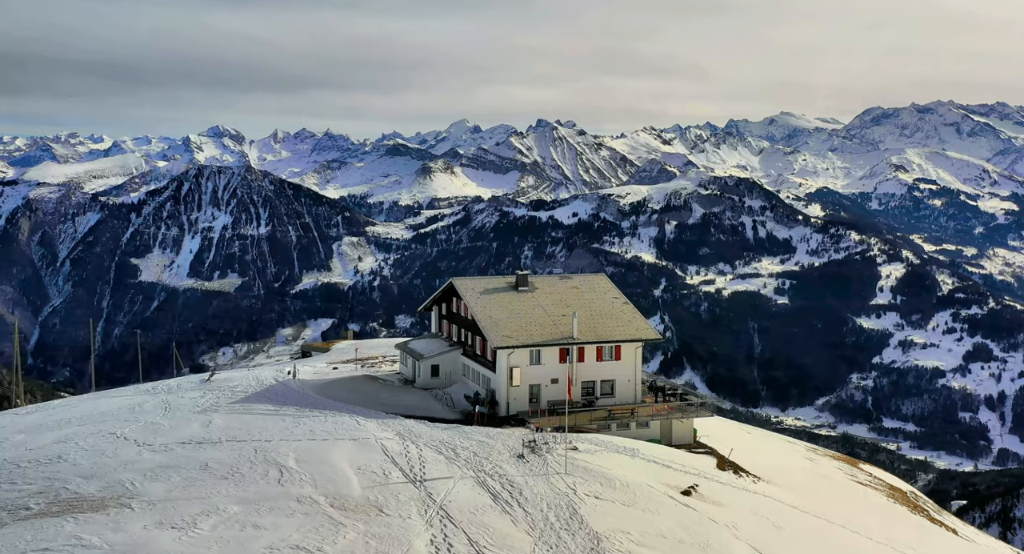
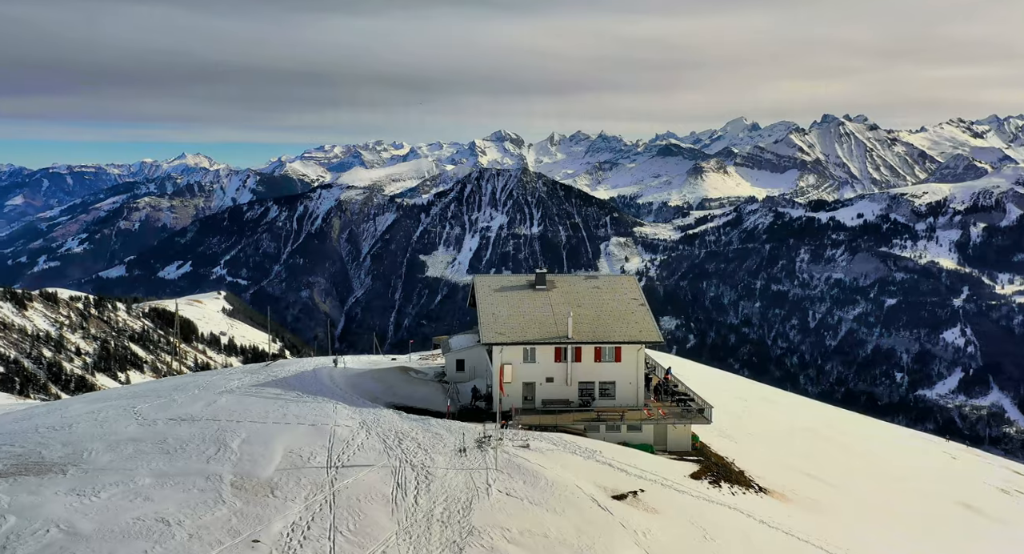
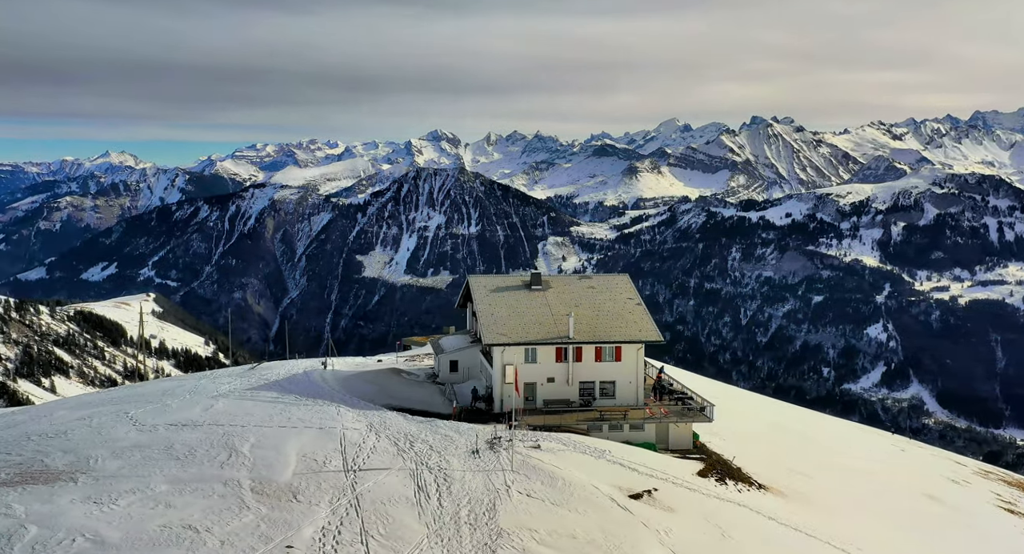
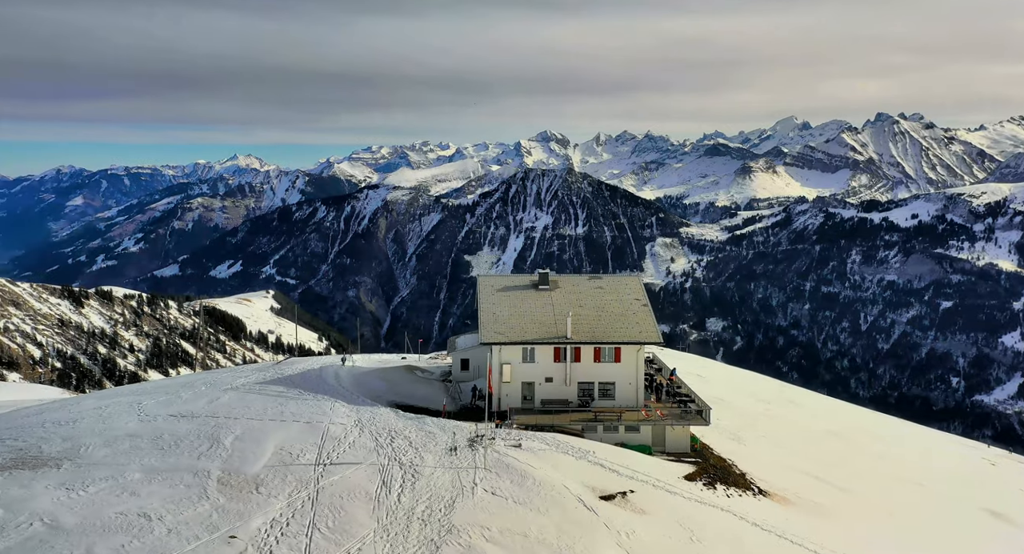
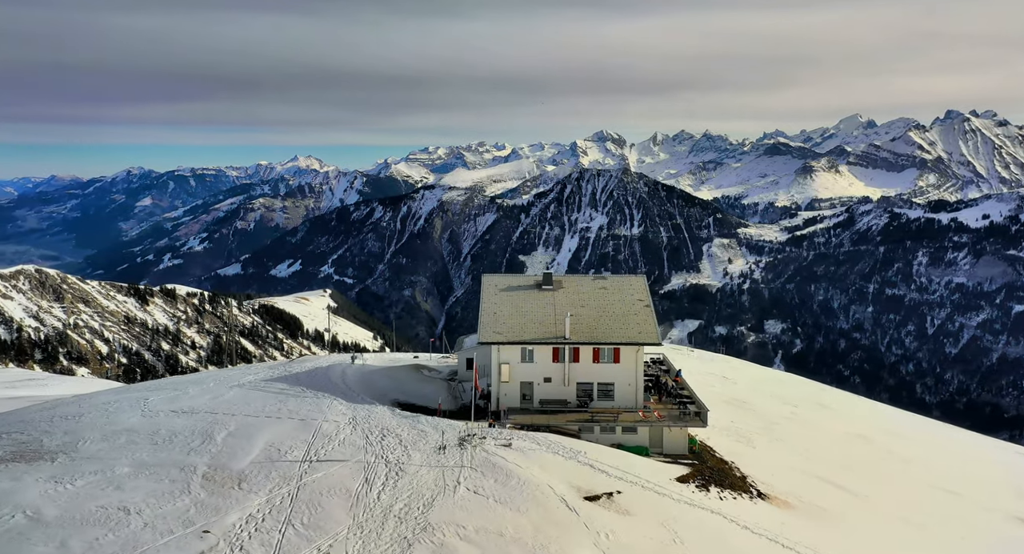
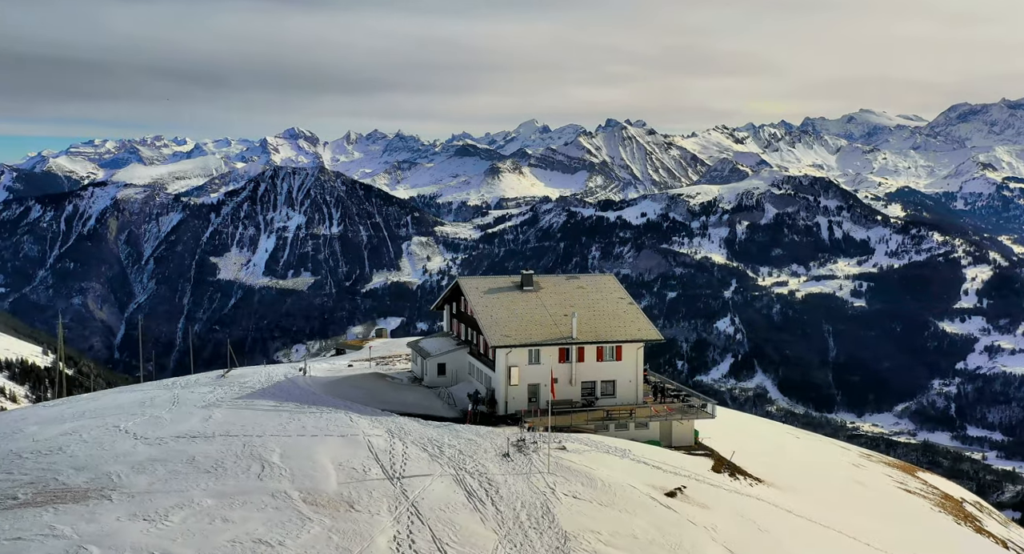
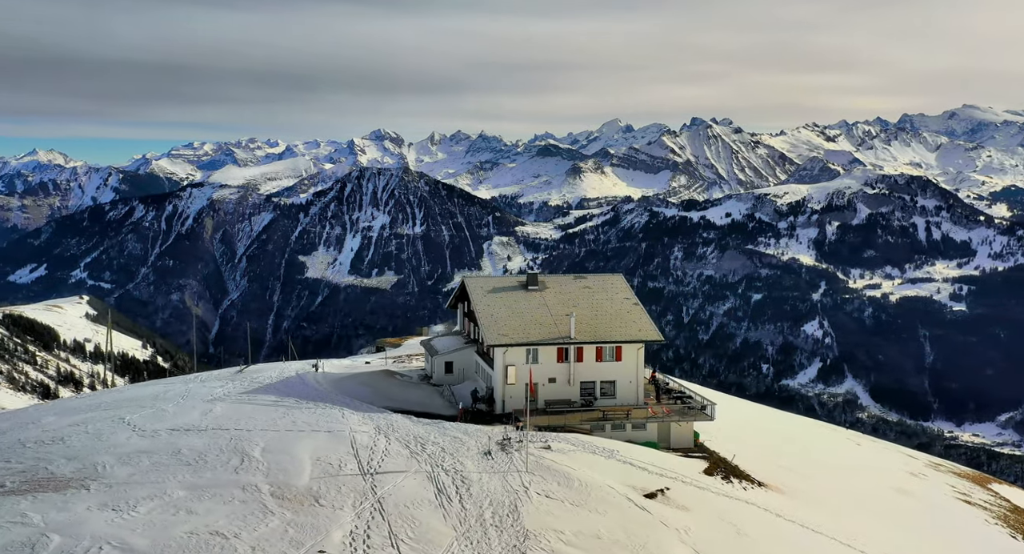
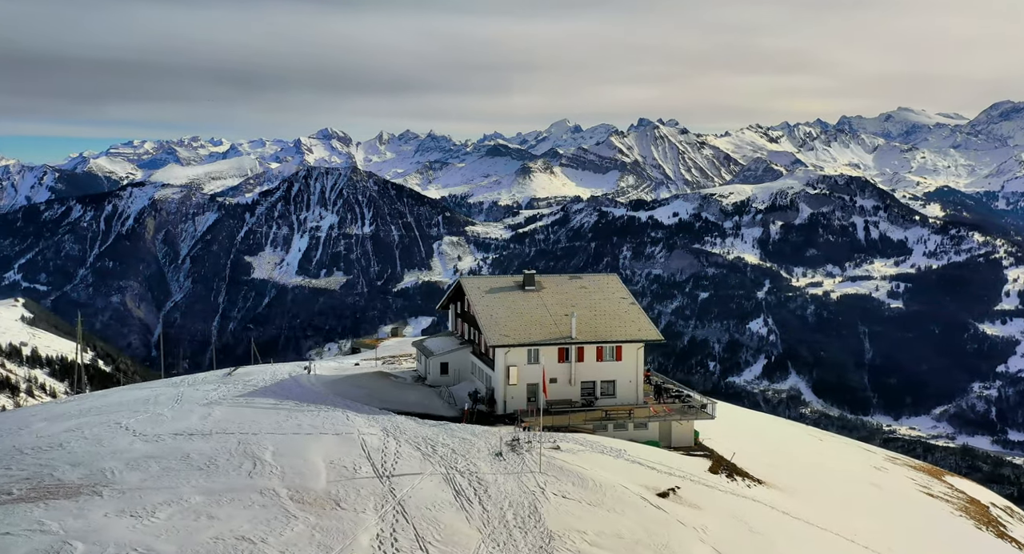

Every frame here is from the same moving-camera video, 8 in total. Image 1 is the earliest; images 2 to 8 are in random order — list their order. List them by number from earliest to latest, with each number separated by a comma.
6, 8, 7, 3, 2, 4, 5
